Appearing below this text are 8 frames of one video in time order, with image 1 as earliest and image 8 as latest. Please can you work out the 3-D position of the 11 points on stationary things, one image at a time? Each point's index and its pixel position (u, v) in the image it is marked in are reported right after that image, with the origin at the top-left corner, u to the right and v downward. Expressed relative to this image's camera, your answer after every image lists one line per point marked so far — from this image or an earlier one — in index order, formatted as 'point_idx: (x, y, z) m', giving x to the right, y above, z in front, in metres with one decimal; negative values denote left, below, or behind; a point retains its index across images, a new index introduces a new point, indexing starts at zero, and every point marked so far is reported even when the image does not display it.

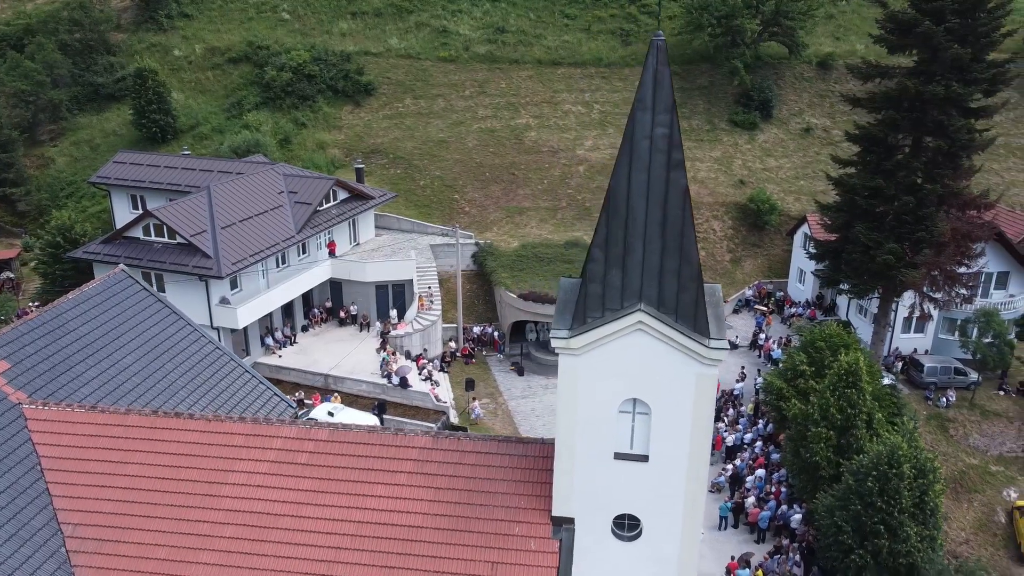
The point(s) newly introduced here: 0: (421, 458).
0: (-1.9, -3.6, +16.5) m
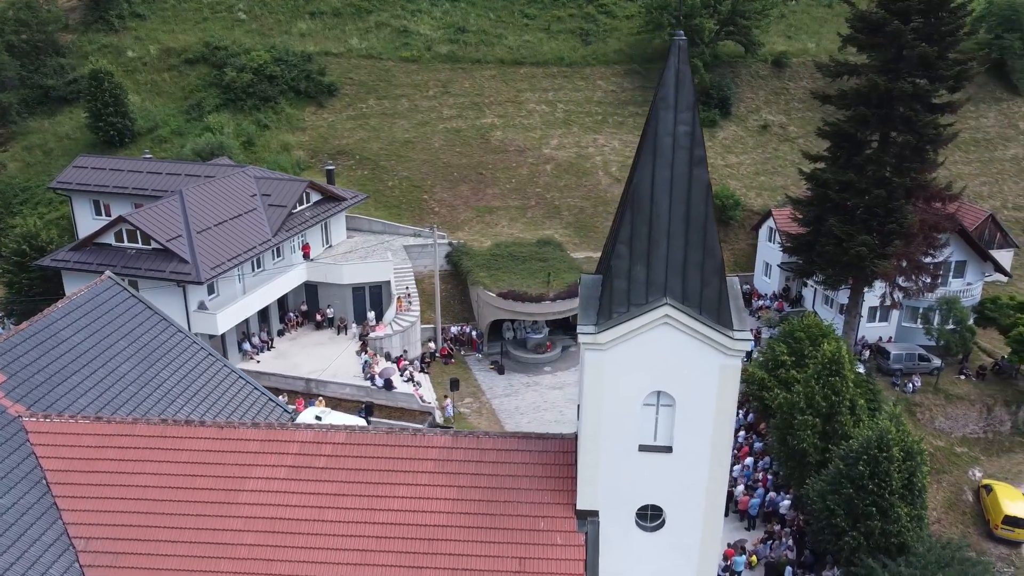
0: (-1.5, -3.6, +16.5) m
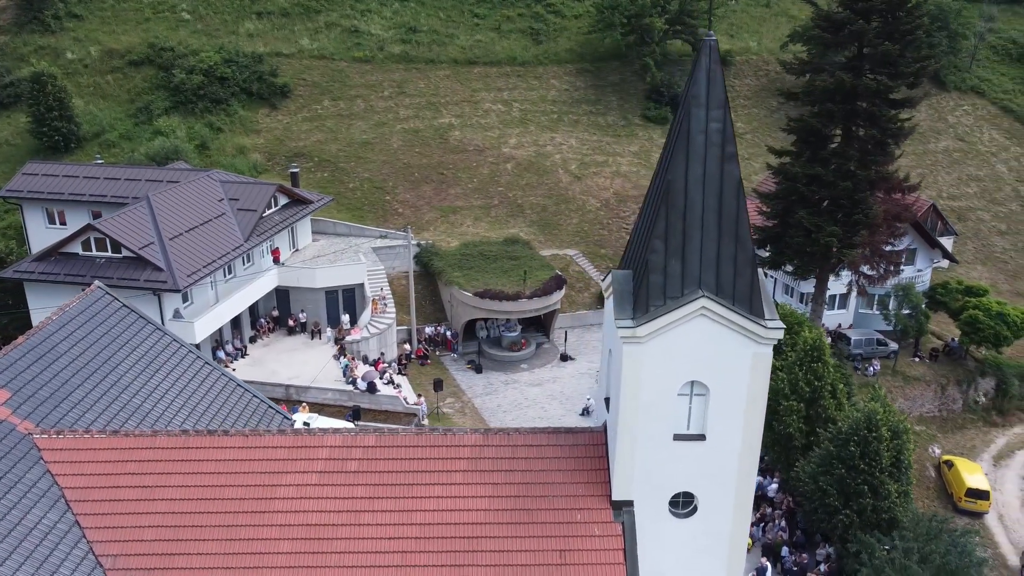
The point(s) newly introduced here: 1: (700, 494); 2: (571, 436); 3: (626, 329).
0: (-0.8, -3.6, +16.6) m
1: (+3.9, -4.2, +16.0) m
2: (+1.3, -3.2, +17.0) m
3: (+2.1, -0.8, +14.5) m
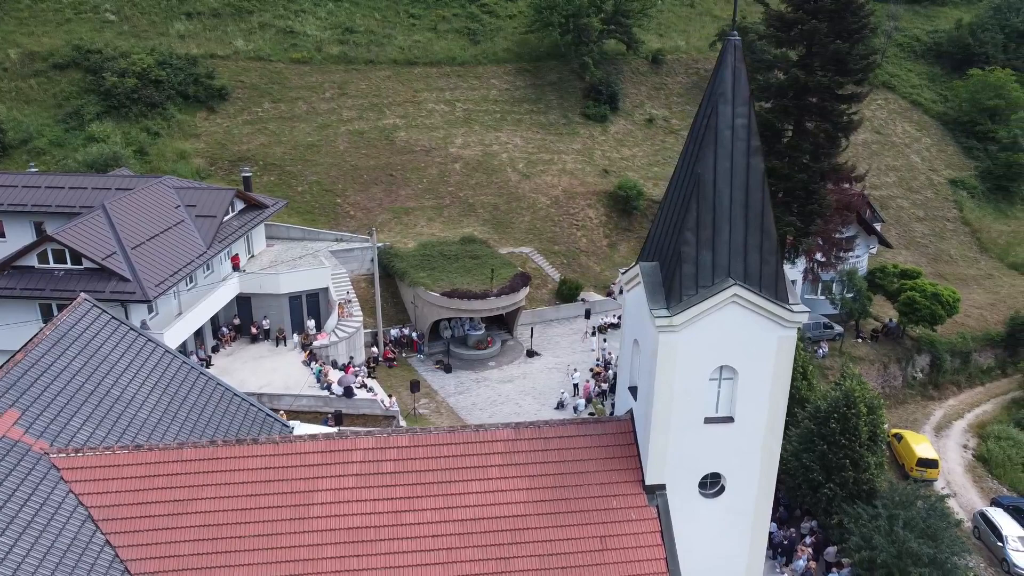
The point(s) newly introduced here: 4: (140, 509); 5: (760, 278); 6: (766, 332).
0: (-0.1, -3.5, +16.9) m
1: (+4.6, -4.0, +16.7) m
2: (+1.9, -3.1, +17.5) m
3: (+2.9, -0.6, +15.1) m
4: (-7.4, -4.4, +15.7) m
5: (+4.9, +0.2, +15.4) m
6: (+5.1, -0.9, +15.6) m
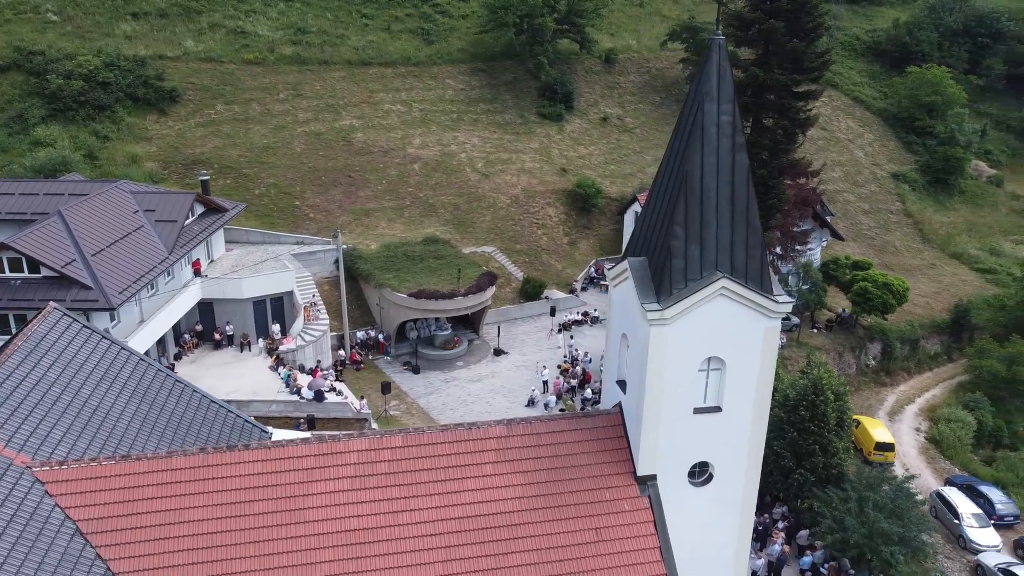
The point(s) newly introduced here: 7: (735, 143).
0: (-0.3, -3.5, +17.0) m
1: (+4.5, -3.8, +17.2) m
2: (+1.7, -3.0, +17.7) m
3: (+2.8, -0.5, +15.5) m
4: (-7.5, -4.5, +15.3) m
5: (+4.7, +0.4, +15.9) m
6: (+4.9, -0.7, +16.1) m
7: (+4.4, +2.9, +15.5) m
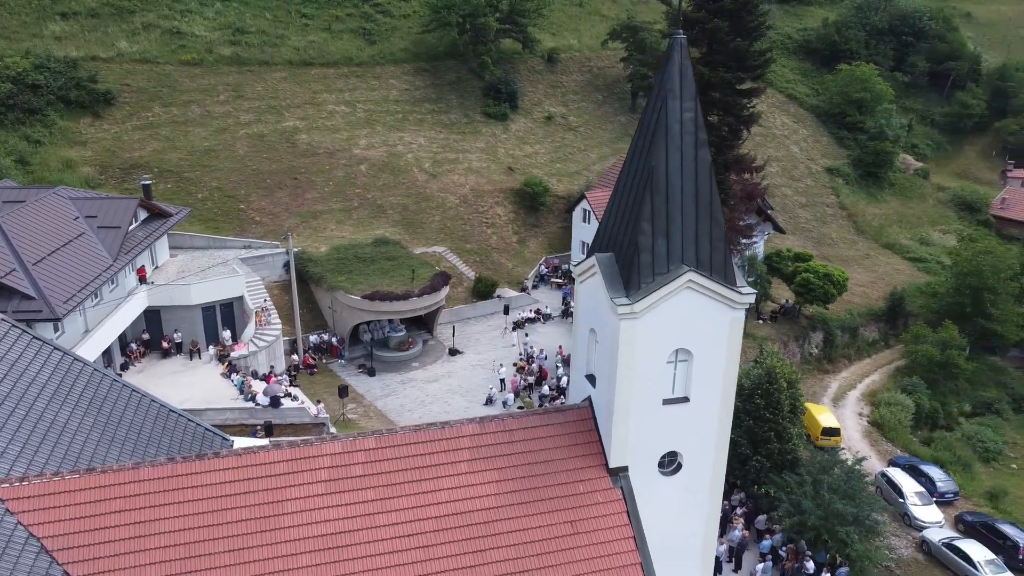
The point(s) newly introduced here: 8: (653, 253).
0: (-0.8, -3.4, +17.1) m
1: (+3.9, -3.7, +17.6) m
2: (+1.0, -2.9, +18.0) m
3: (+2.3, -0.4, +15.8) m
4: (-7.9, -4.7, +14.9) m
5: (+4.1, +0.5, +16.3) m
6: (+4.3, -0.5, +16.6) m
7: (+3.8, +3.0, +15.9) m
8: (+2.9, +0.7, +16.0) m
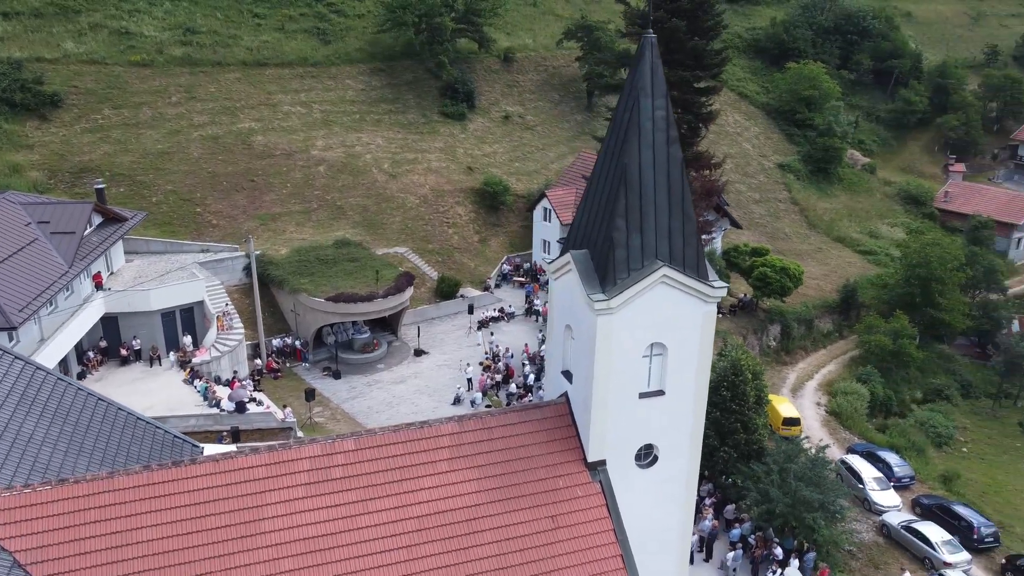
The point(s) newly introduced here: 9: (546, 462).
0: (-1.3, -3.4, +17.2) m
1: (+3.4, -3.6, +18.0) m
2: (+0.5, -2.8, +18.1) m
3: (+1.8, -0.3, +16.0) m
4: (-8.2, -4.8, +14.6) m
5: (+3.6, +0.6, +16.7) m
6: (+3.8, -0.4, +16.9) m
7: (+3.2, +3.1, +16.2) m
8: (+2.4, +0.8, +16.3) m
9: (+0.8, -3.9, +17.5) m
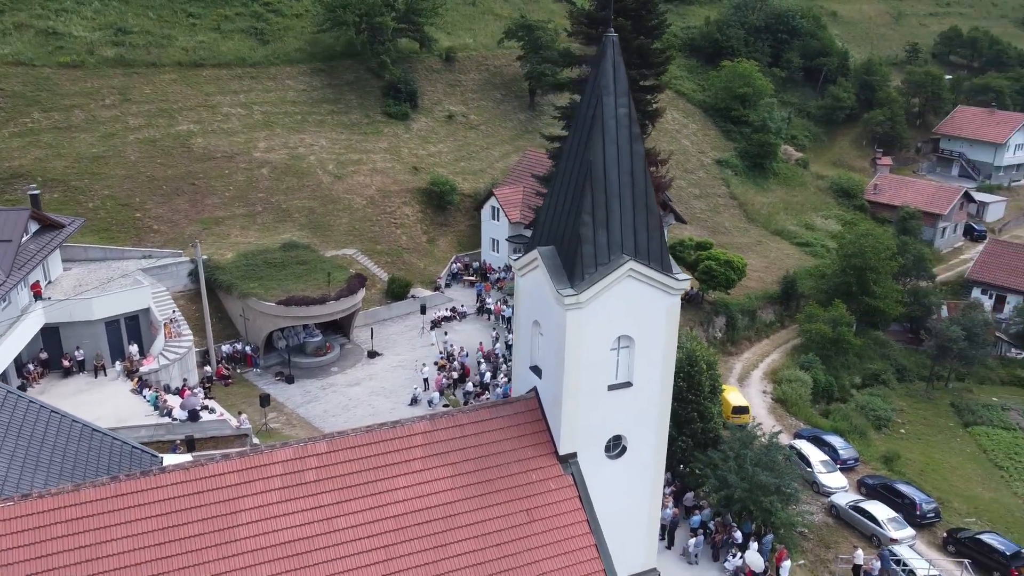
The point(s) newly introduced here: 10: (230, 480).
0: (-1.9, -3.4, +17.2) m
1: (+2.7, -3.4, +18.4) m
2: (-0.2, -2.8, +18.3) m
3: (+1.2, -0.2, +16.3) m
4: (-8.5, -5.0, +14.1) m
5: (+3.0, +0.8, +17.1) m
6: (+3.2, -0.3, +17.4) m
7: (+2.5, +3.2, +16.6) m
8: (+1.7, +0.9, +16.6) m
9: (+0.1, -3.8, +17.7) m
10: (-5.7, -3.8, +15.7) m
